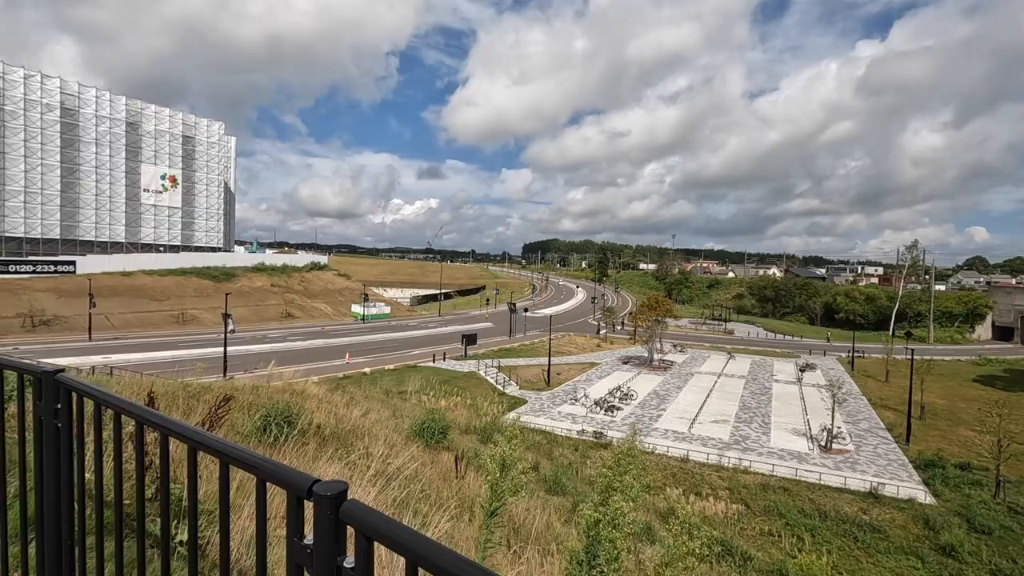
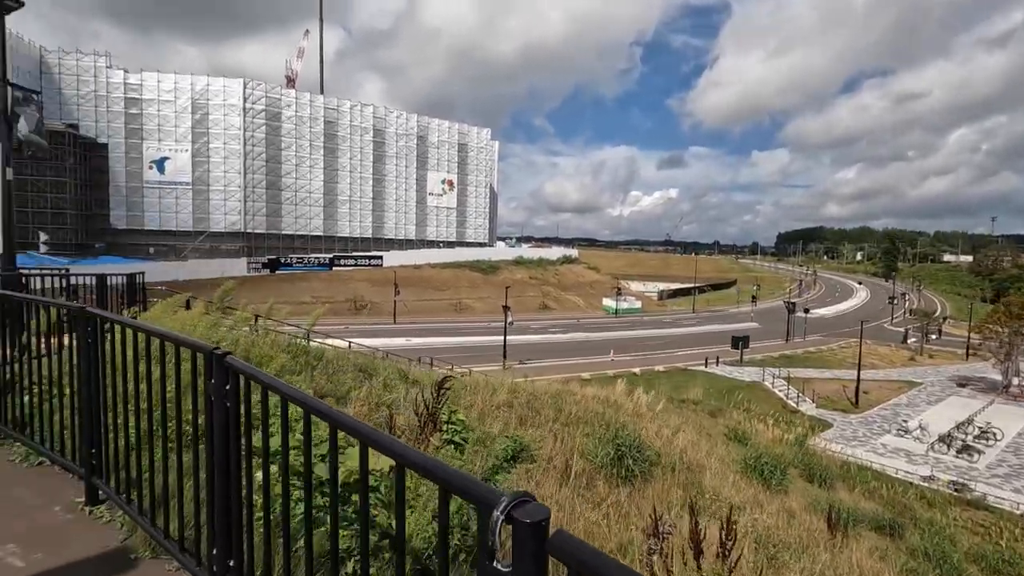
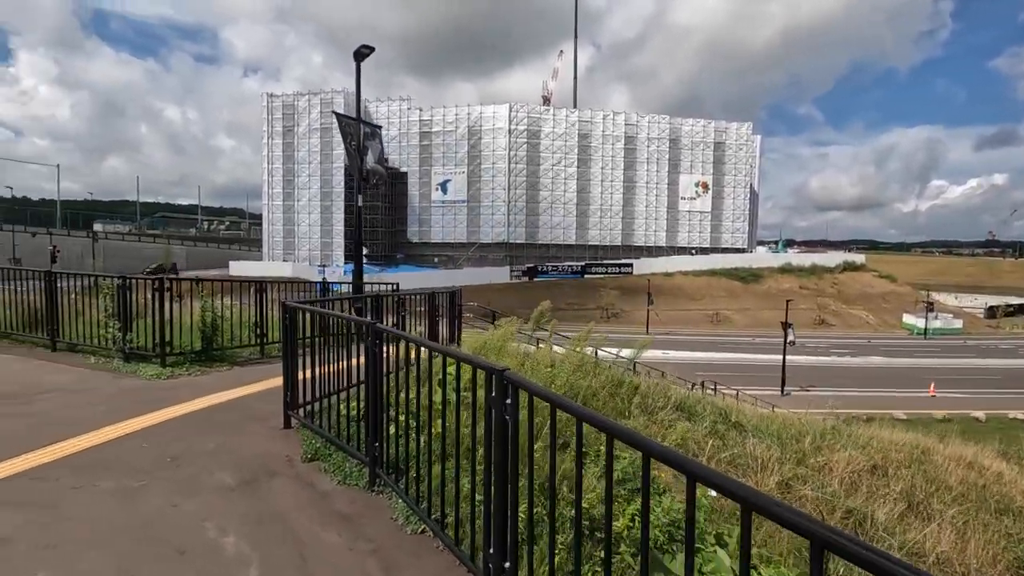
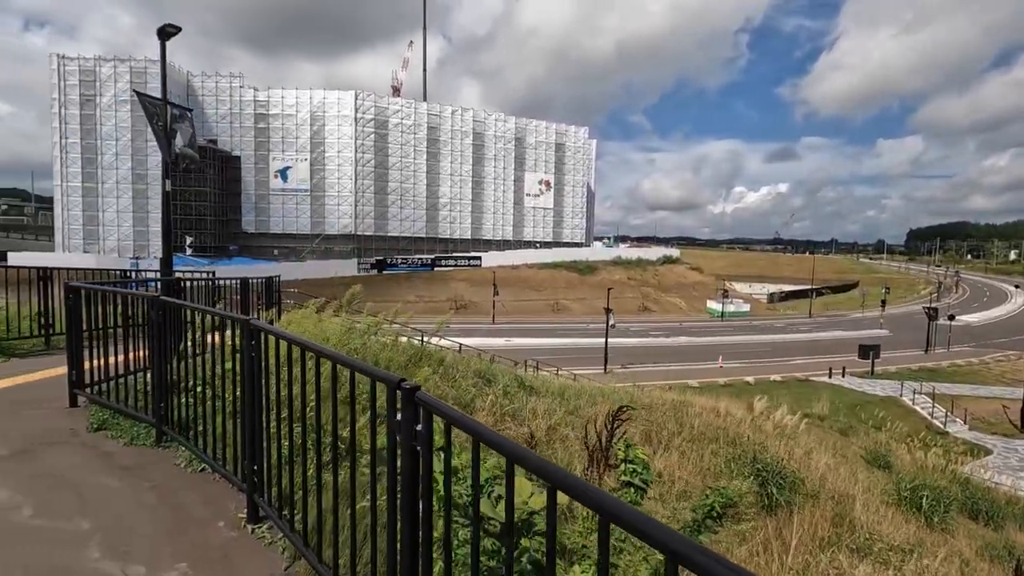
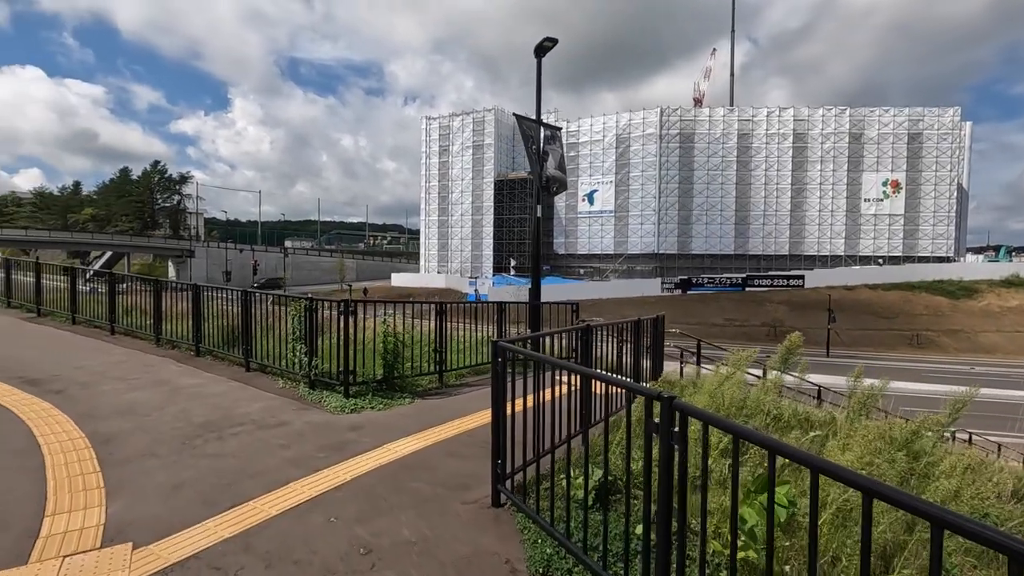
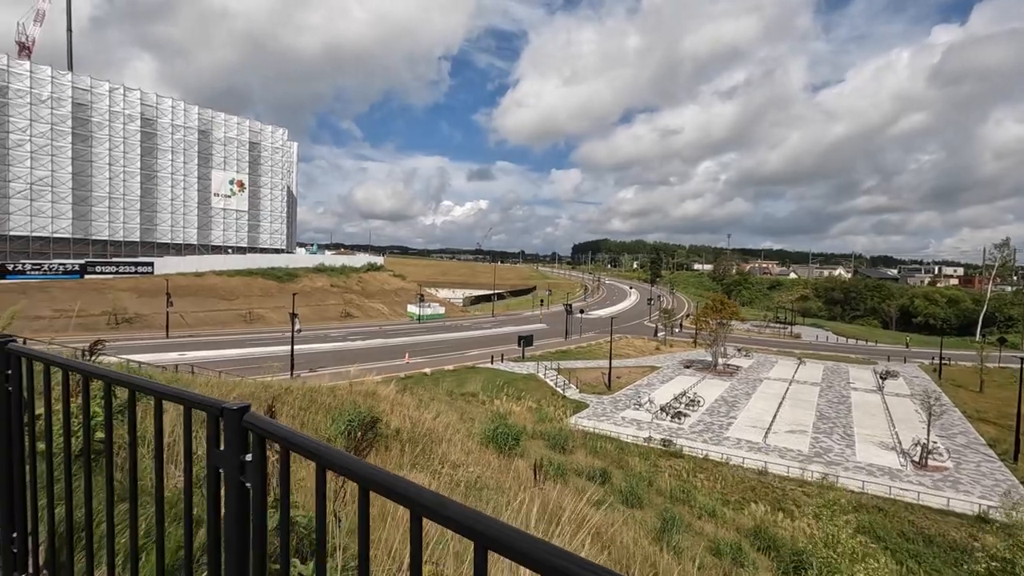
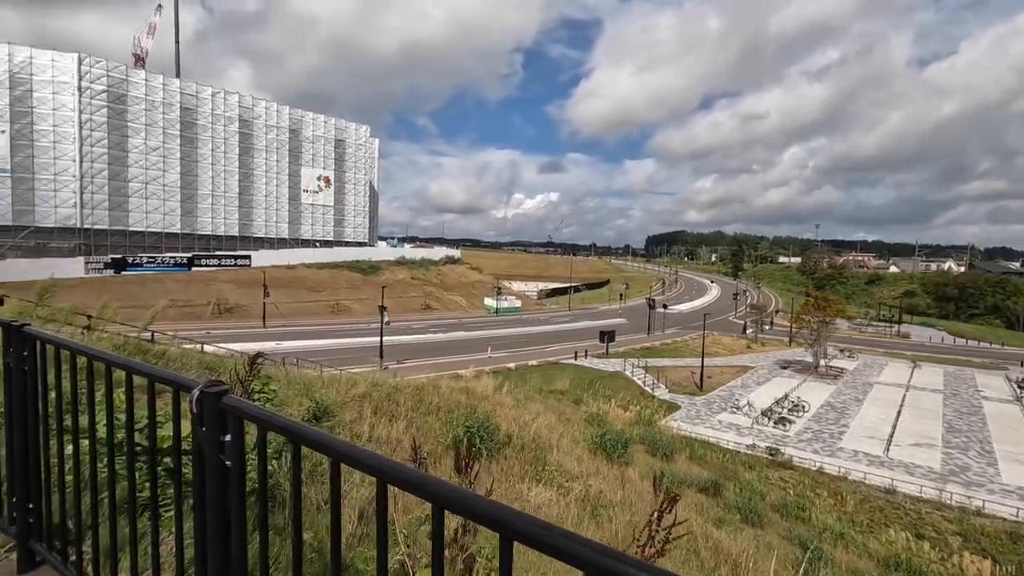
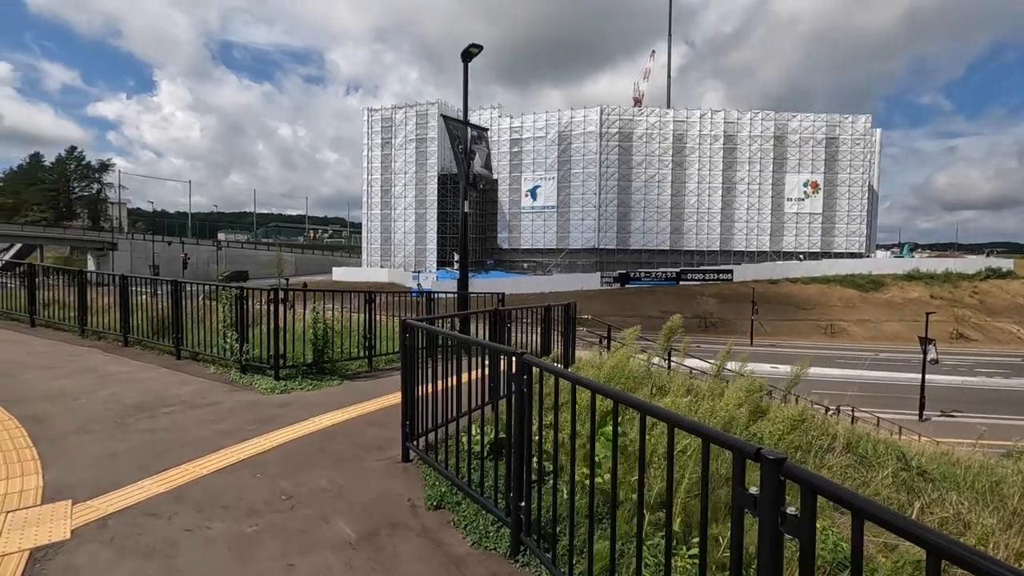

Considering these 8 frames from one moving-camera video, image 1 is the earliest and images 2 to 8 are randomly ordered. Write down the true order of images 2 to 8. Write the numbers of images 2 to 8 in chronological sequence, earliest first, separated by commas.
6, 7, 2, 4, 3, 8, 5
